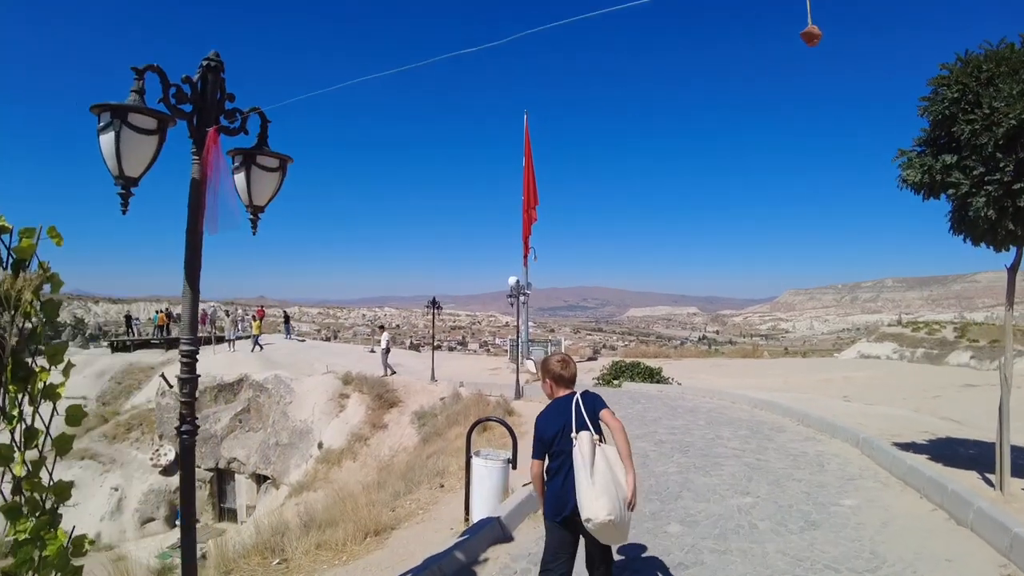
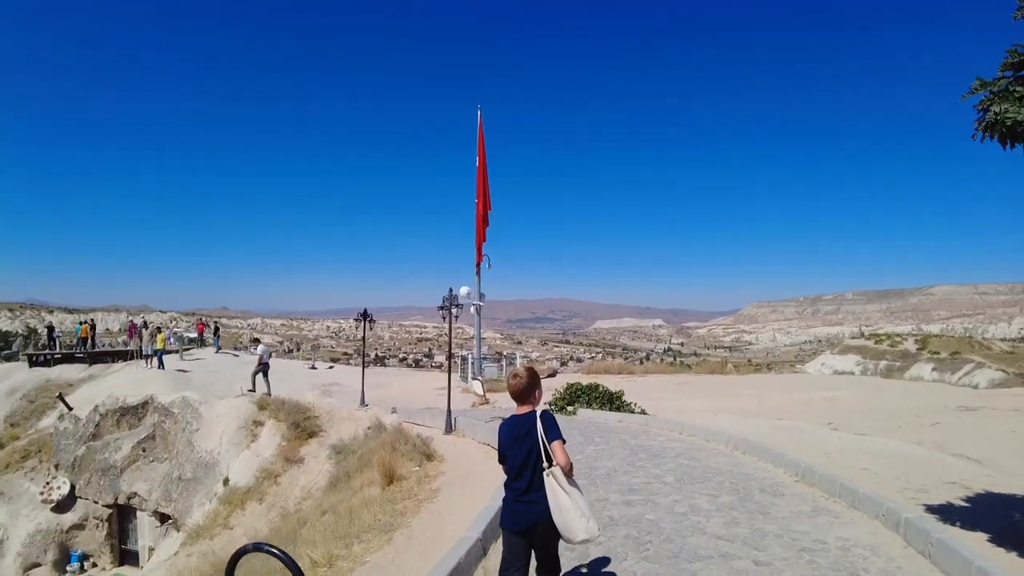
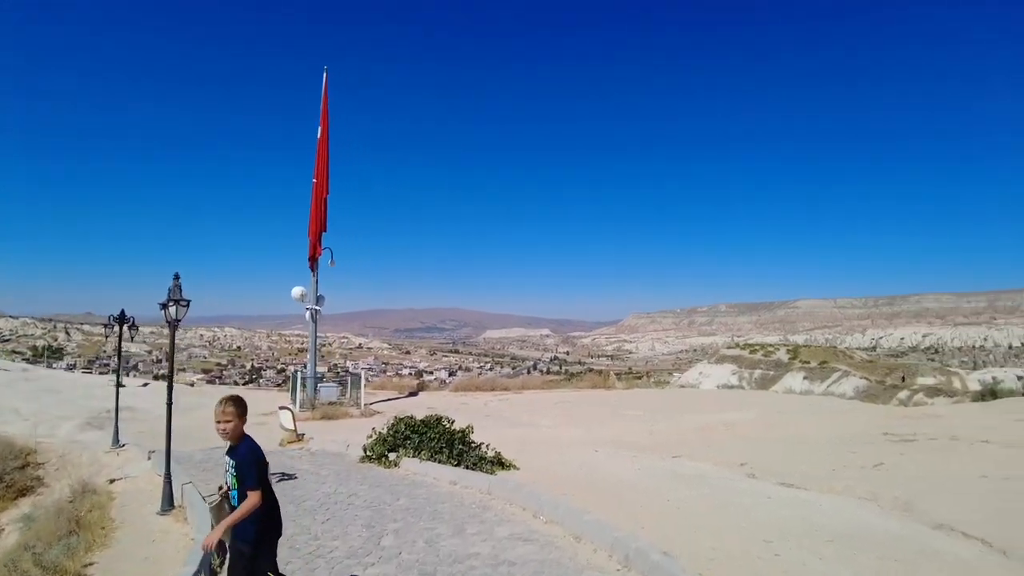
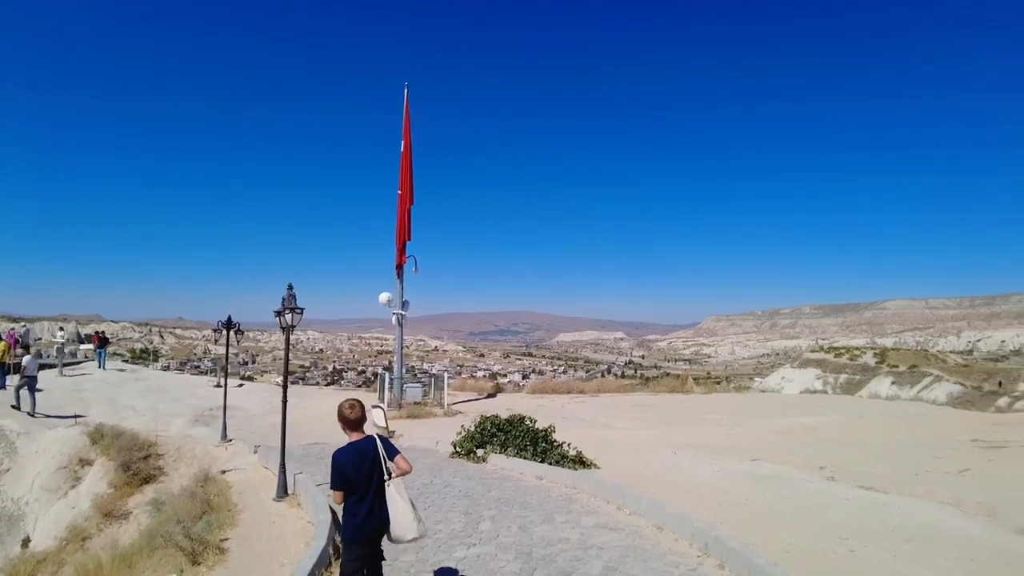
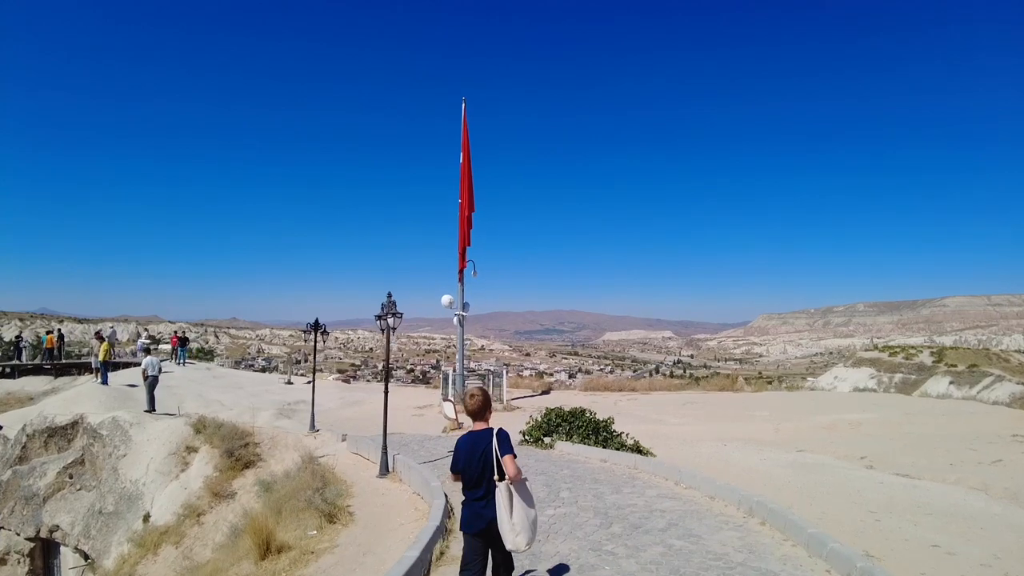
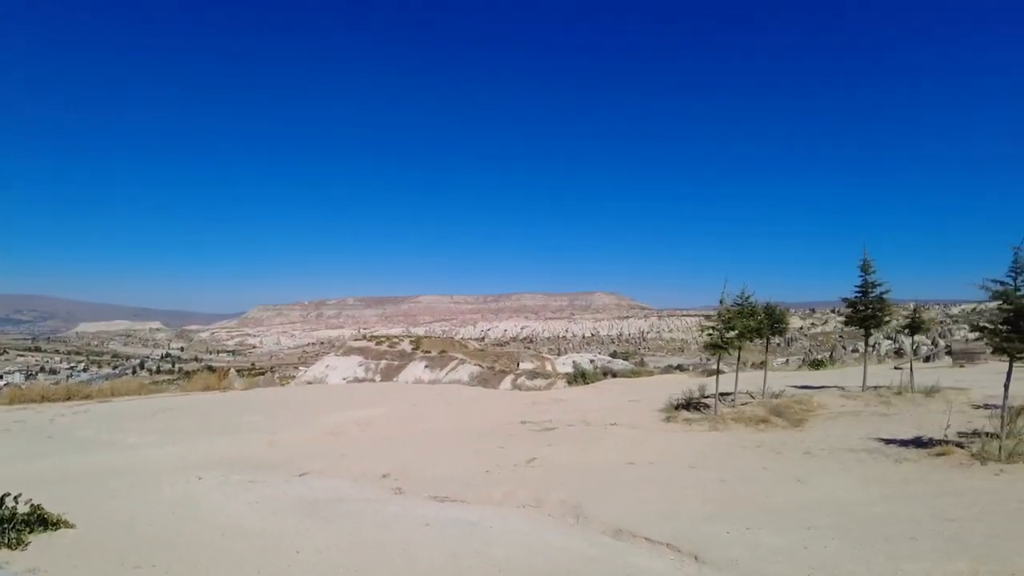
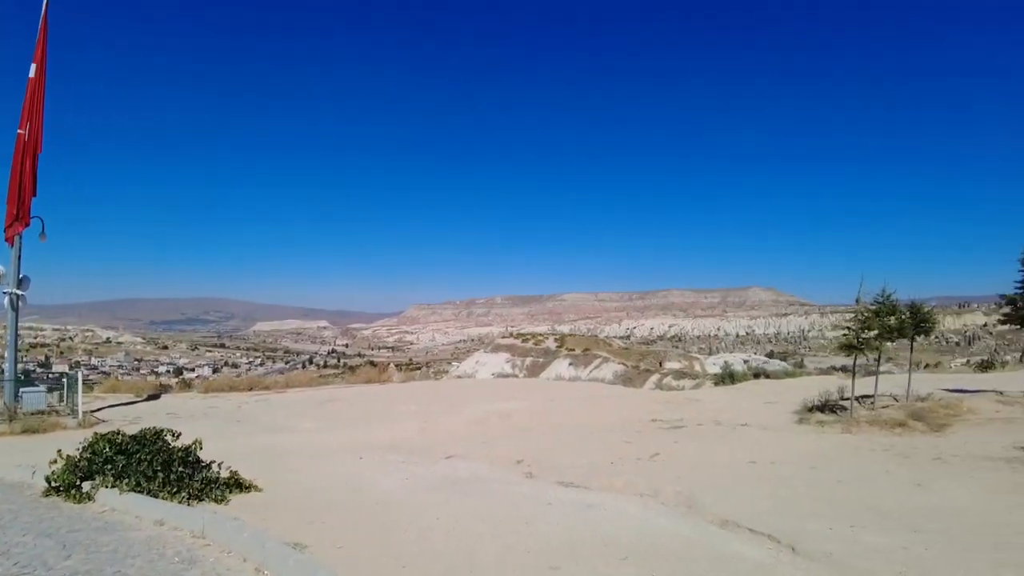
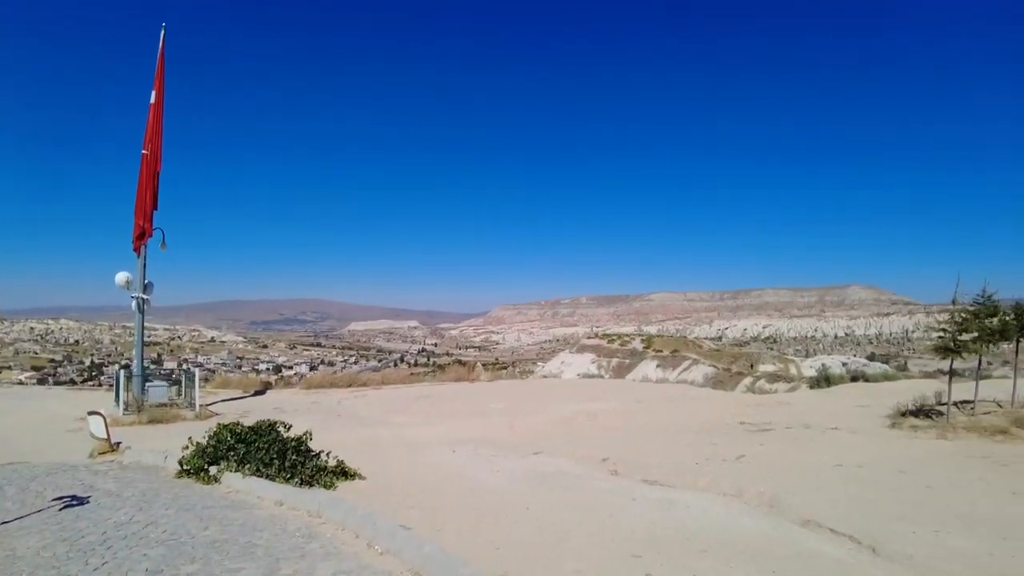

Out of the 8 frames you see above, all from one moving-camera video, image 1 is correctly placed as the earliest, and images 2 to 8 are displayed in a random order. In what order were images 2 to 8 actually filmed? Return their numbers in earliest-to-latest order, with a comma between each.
2, 5, 4, 3, 8, 7, 6
